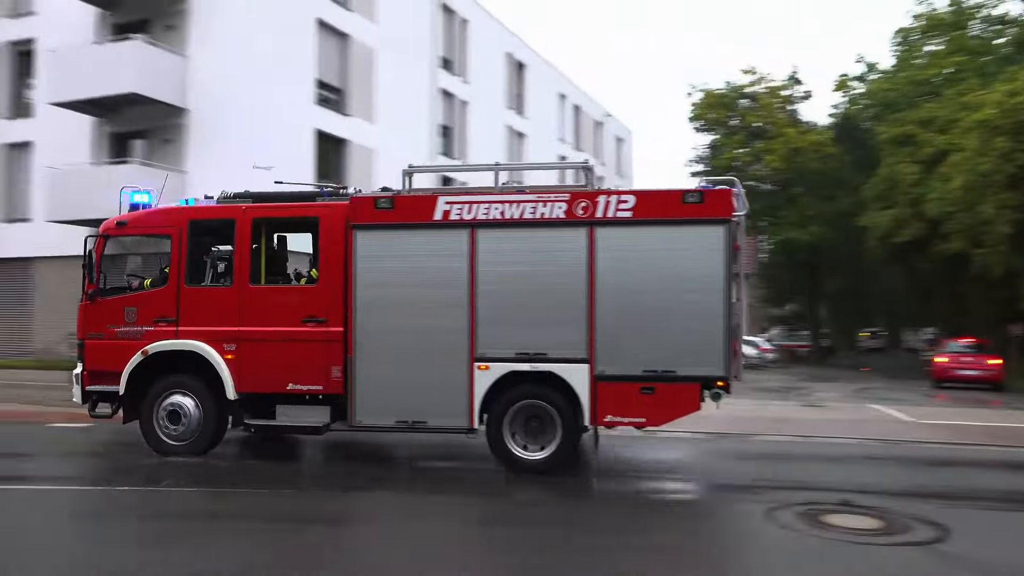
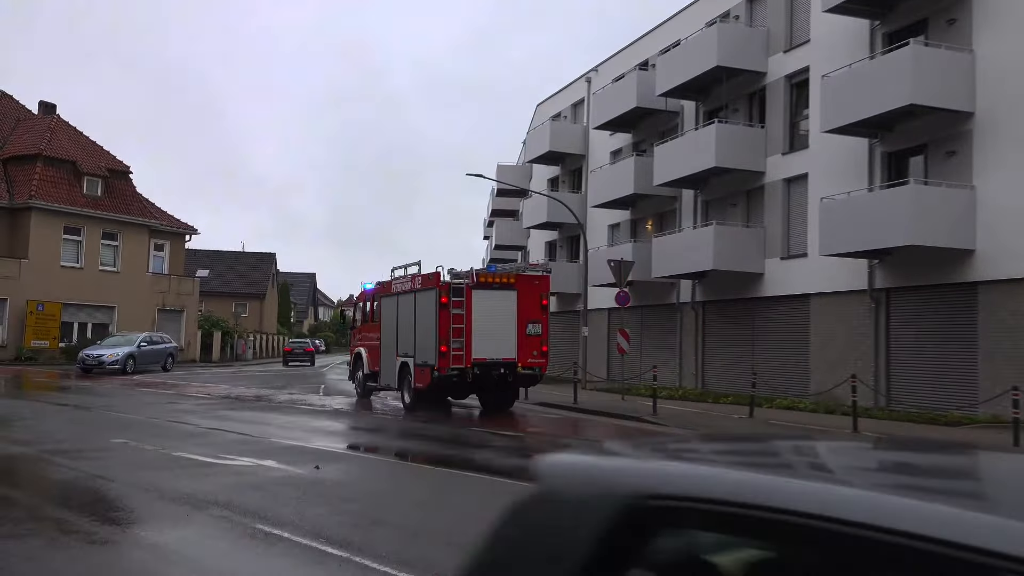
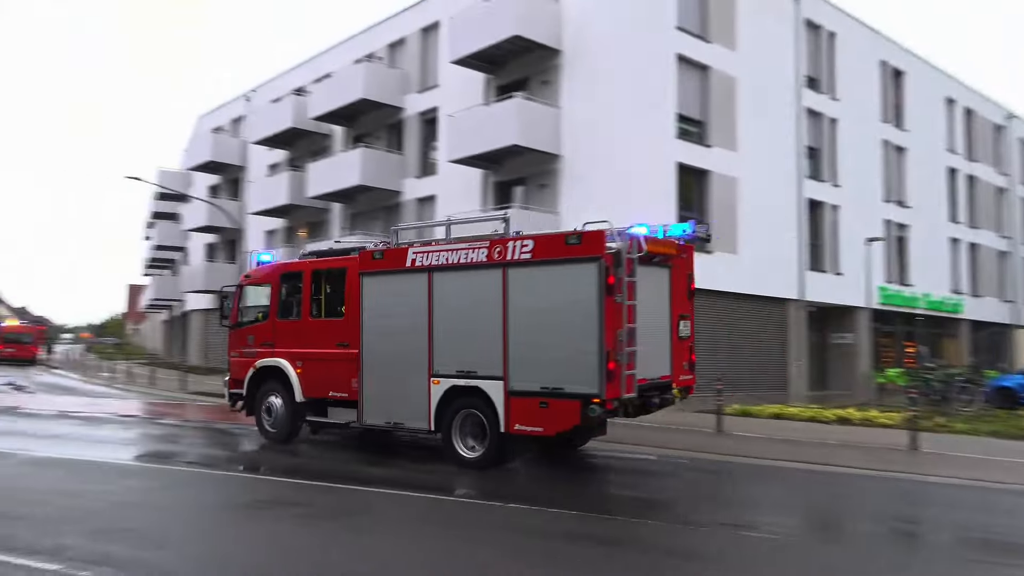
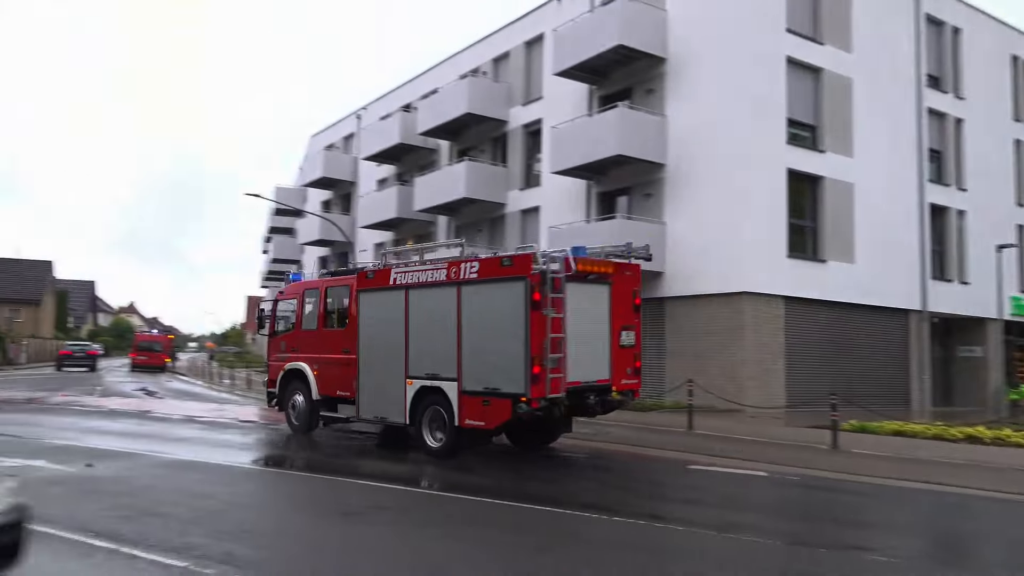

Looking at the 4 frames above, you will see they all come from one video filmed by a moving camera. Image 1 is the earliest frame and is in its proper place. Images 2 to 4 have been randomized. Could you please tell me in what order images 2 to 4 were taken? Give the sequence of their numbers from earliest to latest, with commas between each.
3, 4, 2
